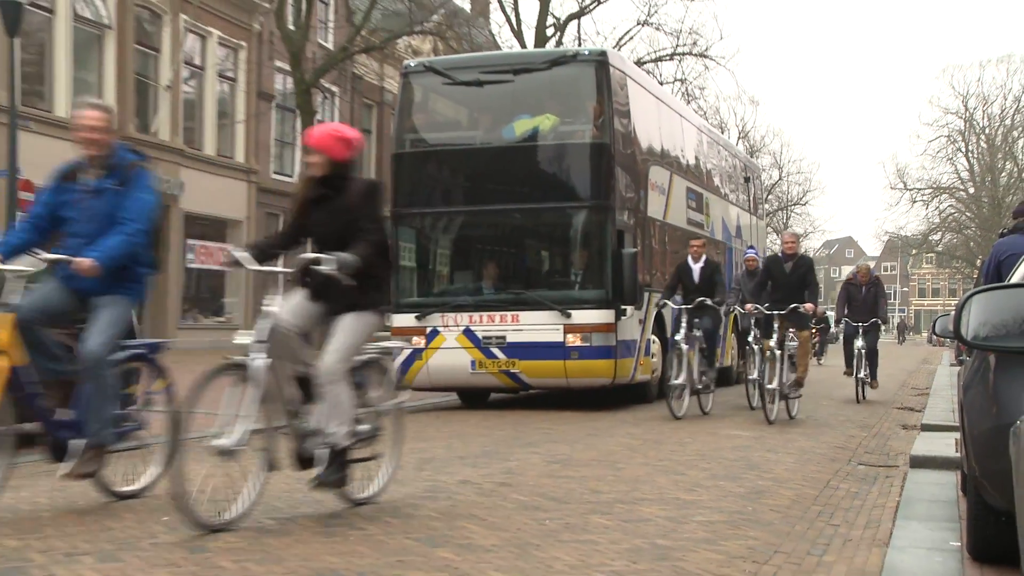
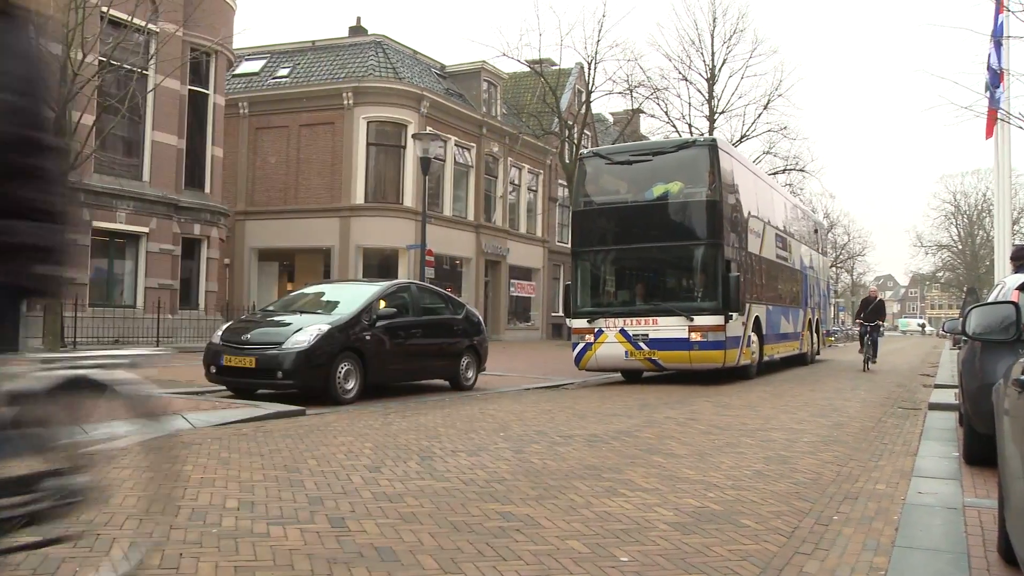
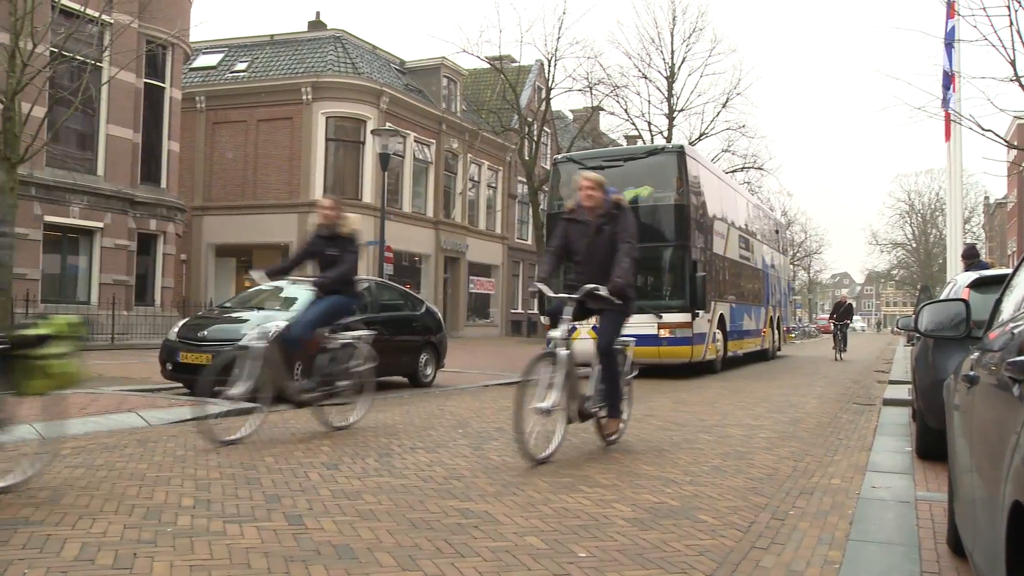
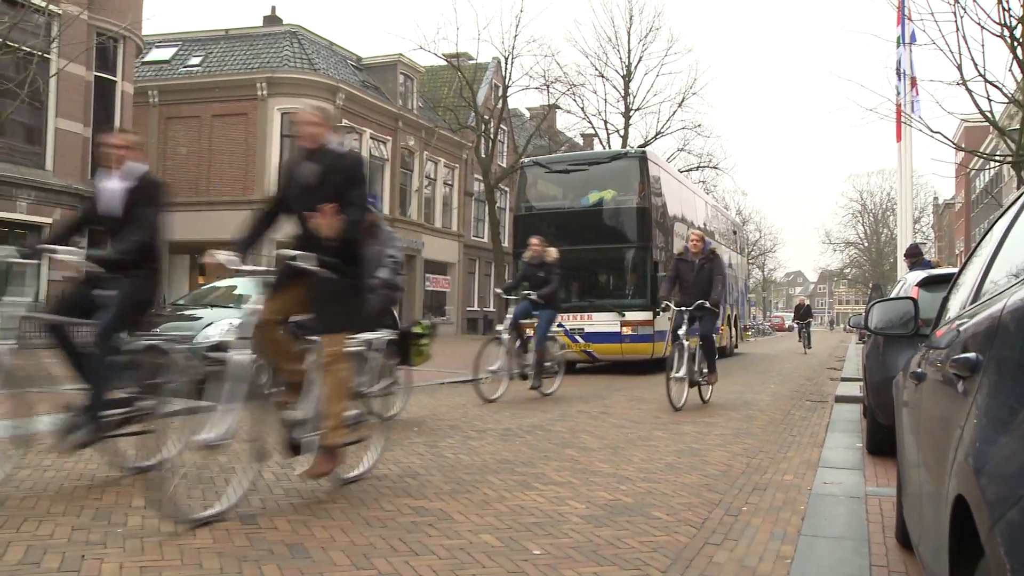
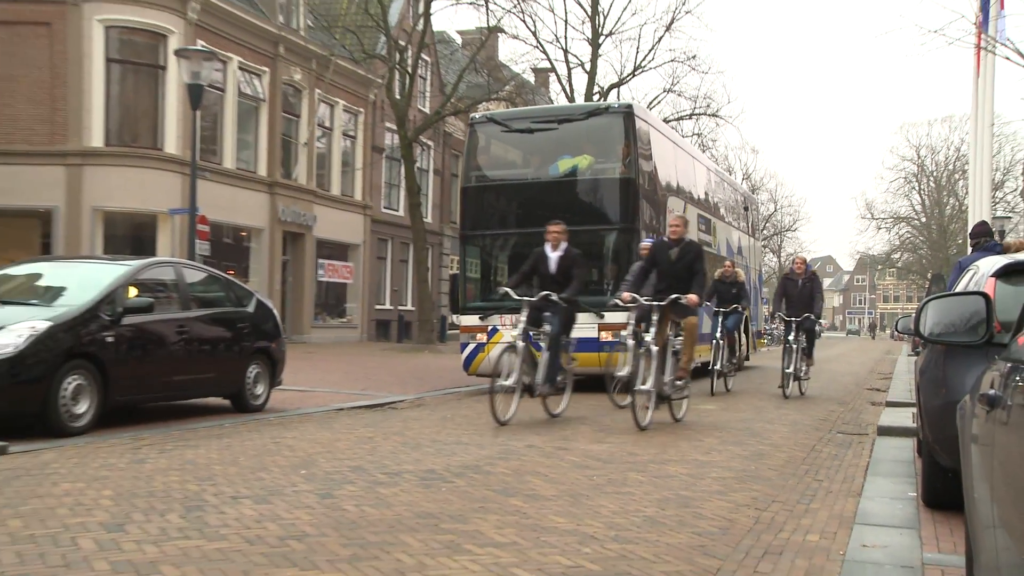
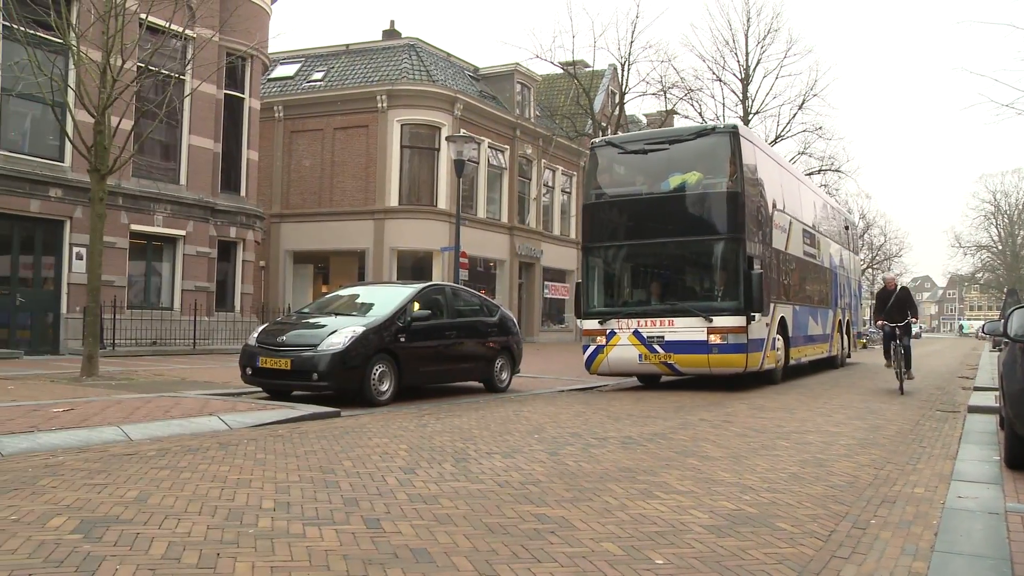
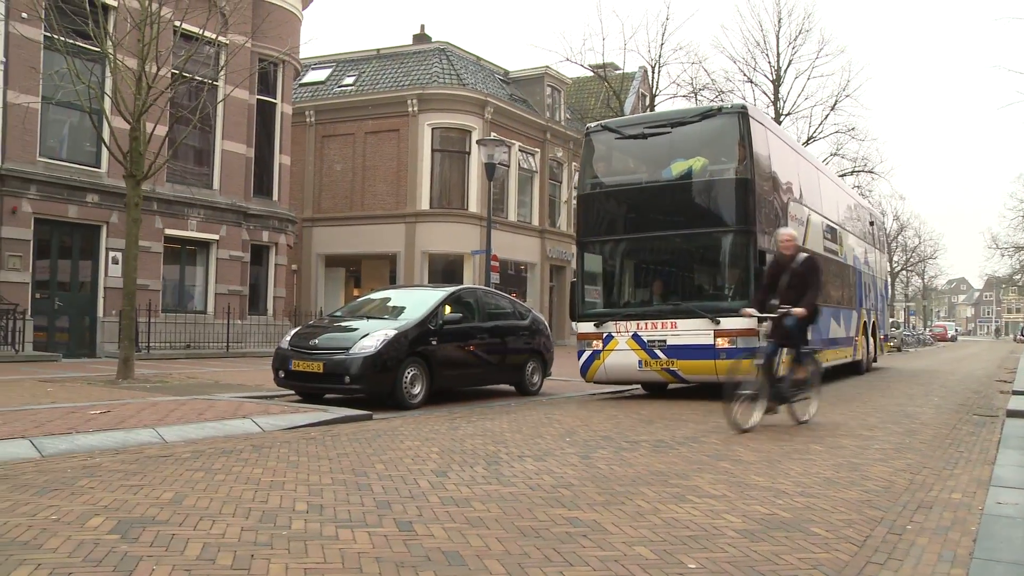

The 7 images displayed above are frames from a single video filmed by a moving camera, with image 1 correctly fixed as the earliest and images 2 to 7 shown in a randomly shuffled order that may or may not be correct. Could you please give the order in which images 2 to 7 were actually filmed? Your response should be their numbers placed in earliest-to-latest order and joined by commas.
5, 4, 3, 2, 6, 7
